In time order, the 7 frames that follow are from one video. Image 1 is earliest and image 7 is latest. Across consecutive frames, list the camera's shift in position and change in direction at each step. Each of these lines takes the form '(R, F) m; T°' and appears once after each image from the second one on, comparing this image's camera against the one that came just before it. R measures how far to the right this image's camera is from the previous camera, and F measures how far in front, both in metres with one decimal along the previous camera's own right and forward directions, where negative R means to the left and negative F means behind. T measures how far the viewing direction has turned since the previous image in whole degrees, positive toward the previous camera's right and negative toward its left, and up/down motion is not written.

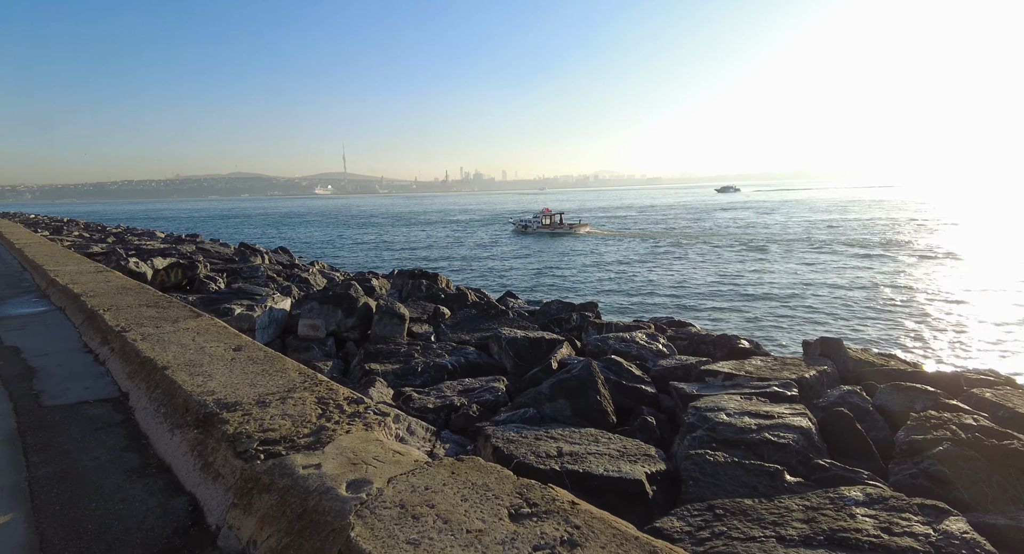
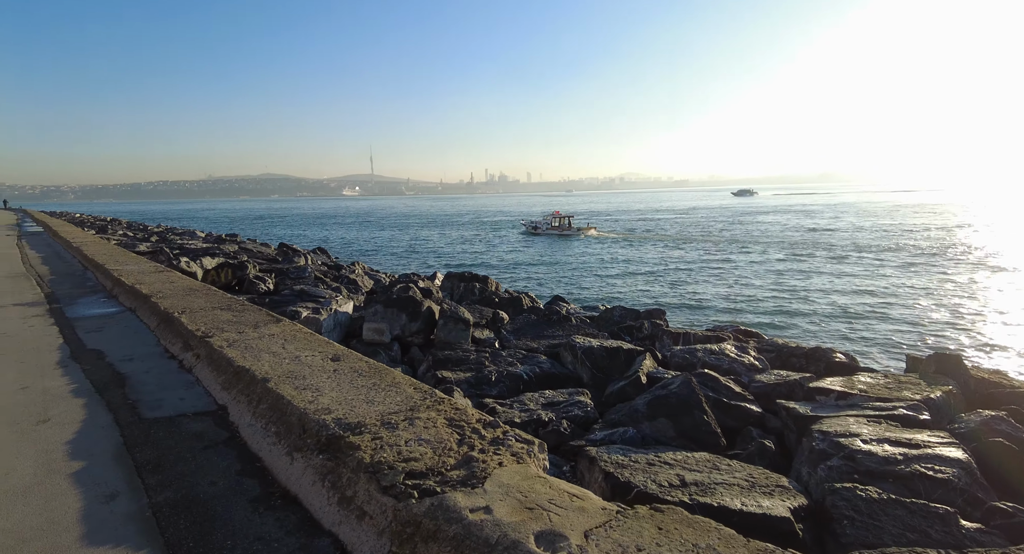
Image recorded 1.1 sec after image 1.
(-0.6, +0.3) m; -3°
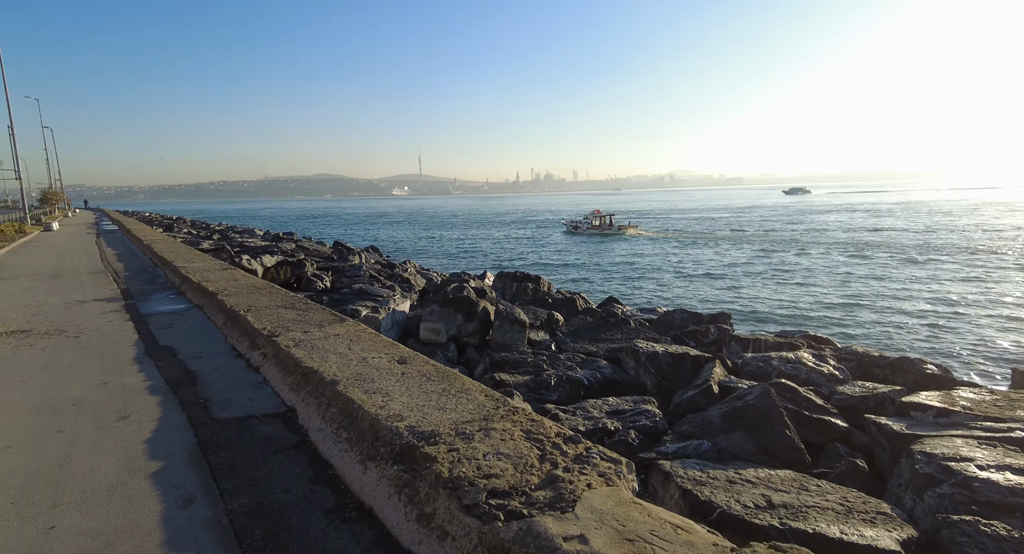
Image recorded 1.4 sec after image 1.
(-0.2, +0.2) m; -5°
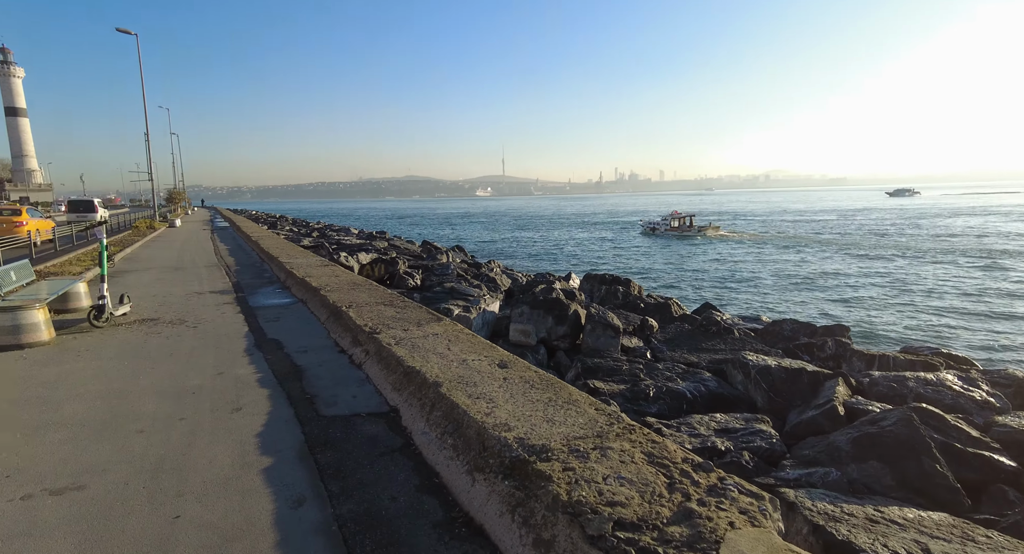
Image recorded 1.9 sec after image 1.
(-0.2, +0.2) m; -8°
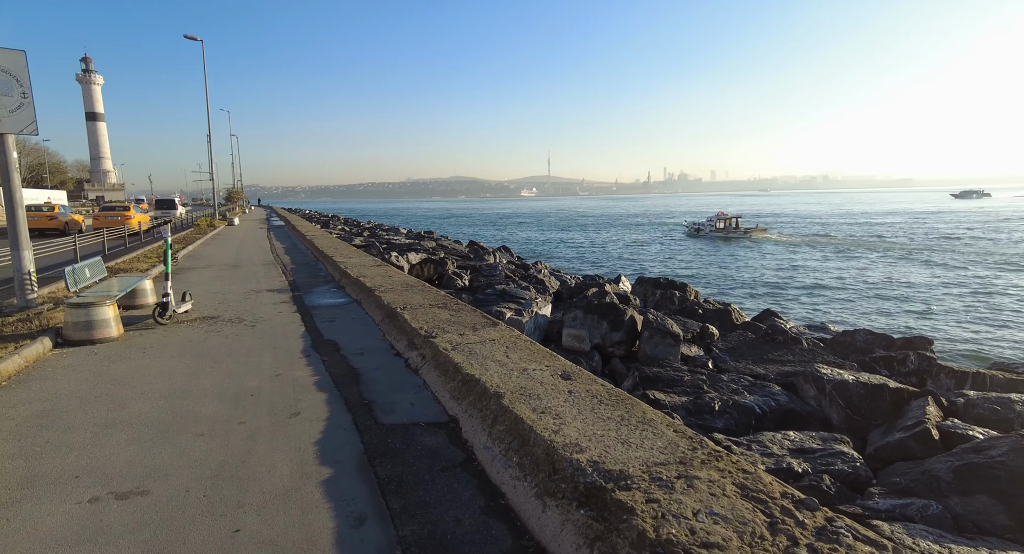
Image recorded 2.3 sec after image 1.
(-0.1, +0.2) m; -4°
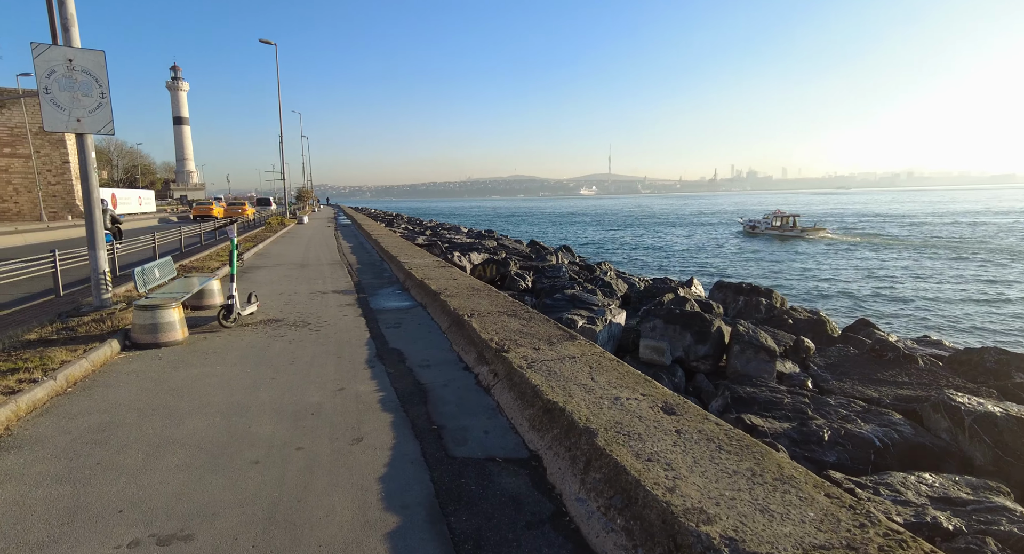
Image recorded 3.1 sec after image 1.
(-0.2, +0.6) m; -6°
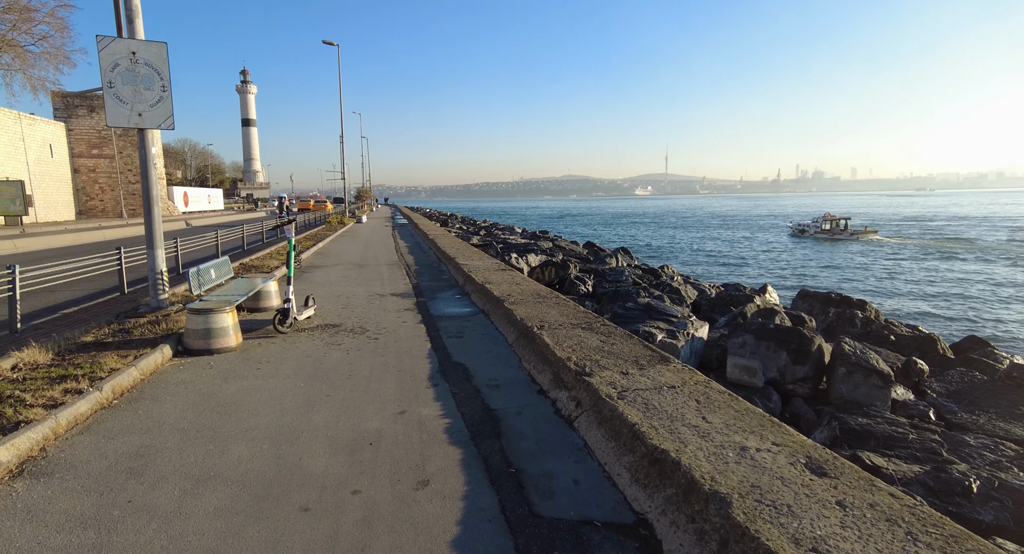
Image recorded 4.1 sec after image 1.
(-0.3, +0.7) m; -5°
